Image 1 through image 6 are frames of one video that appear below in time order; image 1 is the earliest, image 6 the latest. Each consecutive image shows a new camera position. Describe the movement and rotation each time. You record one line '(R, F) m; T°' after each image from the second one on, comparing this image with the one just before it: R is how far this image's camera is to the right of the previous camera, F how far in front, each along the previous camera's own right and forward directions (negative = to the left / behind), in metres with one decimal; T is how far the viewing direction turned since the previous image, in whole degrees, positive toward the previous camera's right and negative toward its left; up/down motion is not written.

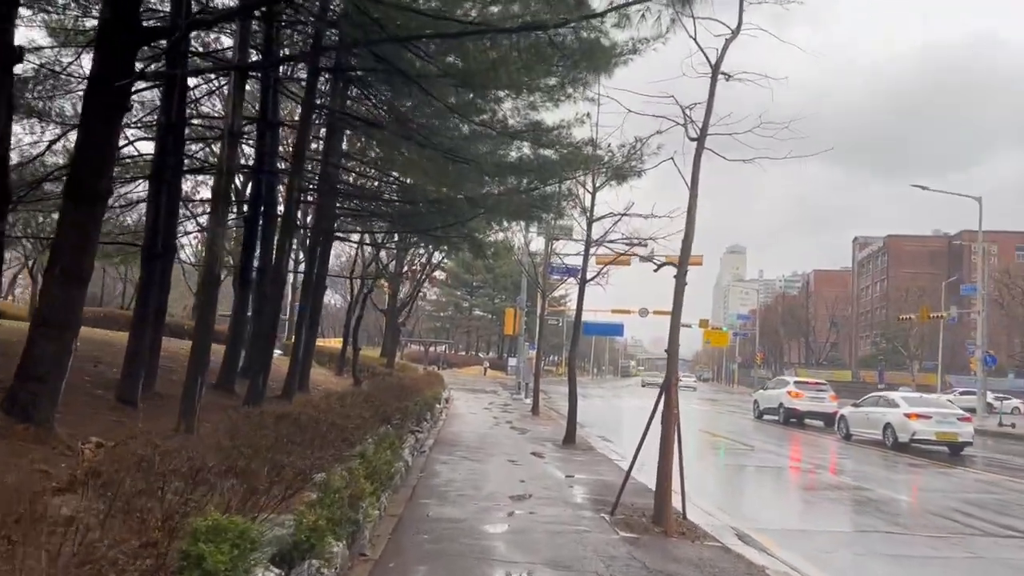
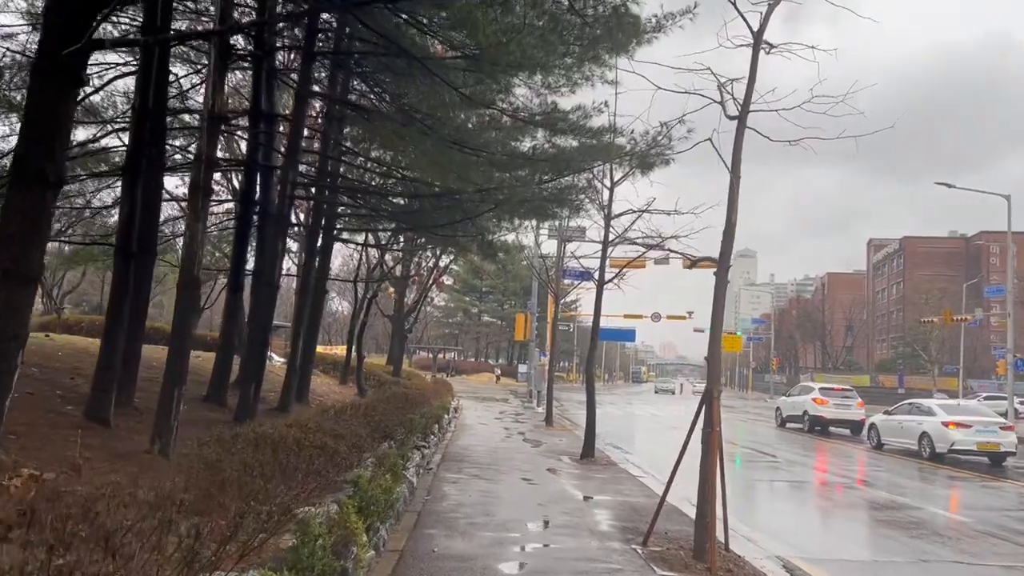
(-0.1, +1.1) m; -1°
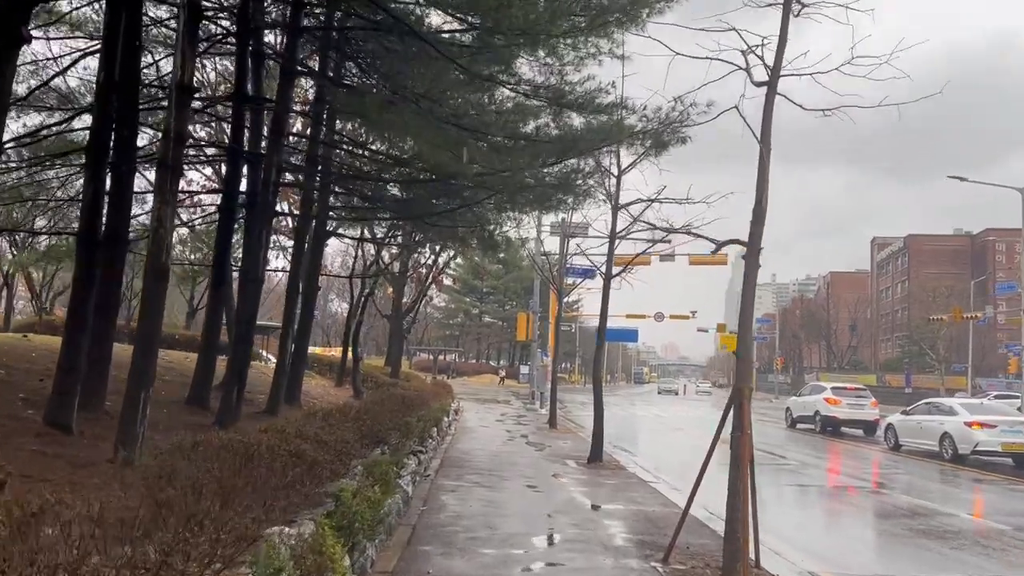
(0.0, +0.8) m; 0°
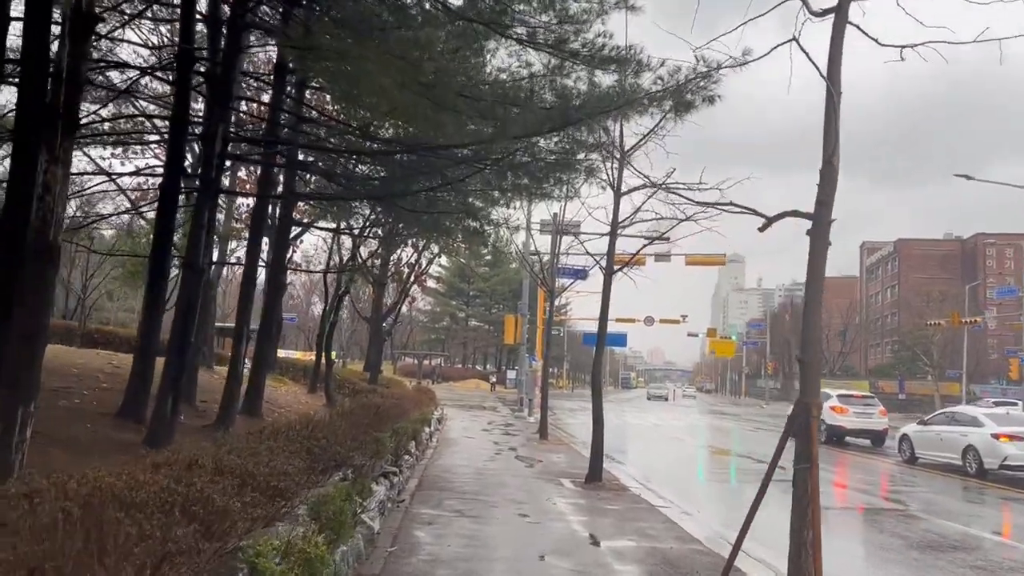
(0.0, +1.7) m; +1°
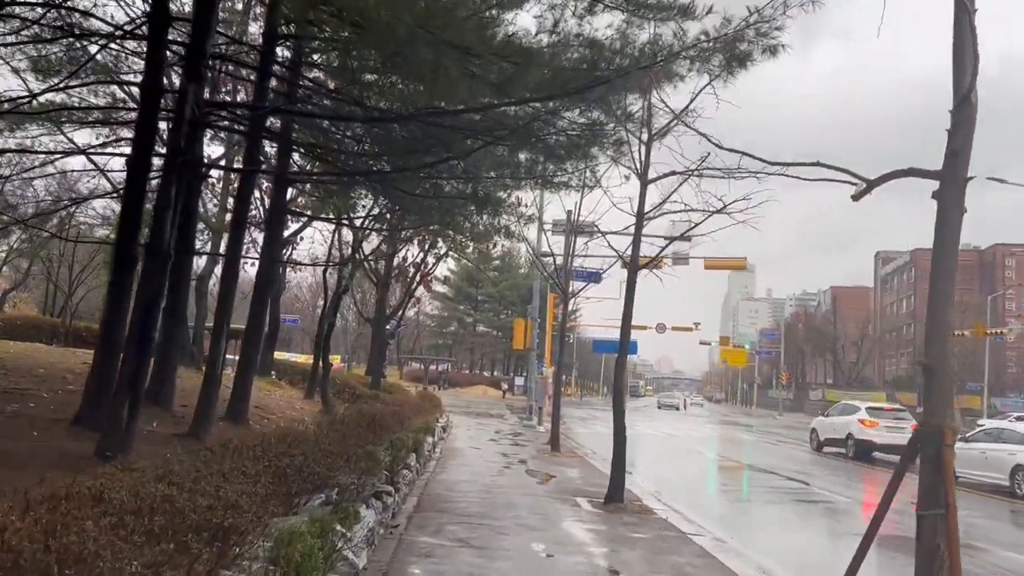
(-0.1, +1.3) m; -1°
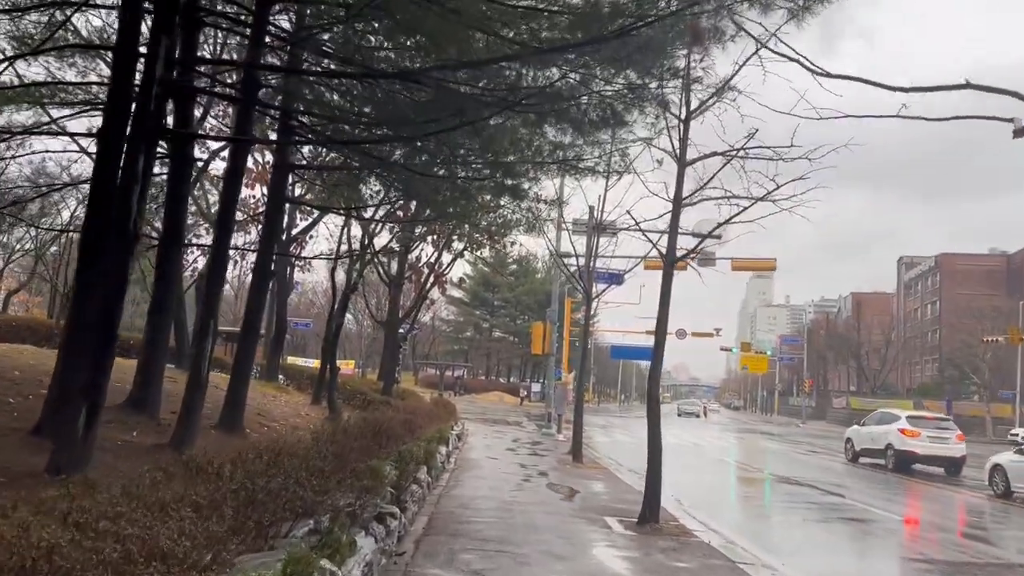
(-0.1, +1.2) m; -1°
